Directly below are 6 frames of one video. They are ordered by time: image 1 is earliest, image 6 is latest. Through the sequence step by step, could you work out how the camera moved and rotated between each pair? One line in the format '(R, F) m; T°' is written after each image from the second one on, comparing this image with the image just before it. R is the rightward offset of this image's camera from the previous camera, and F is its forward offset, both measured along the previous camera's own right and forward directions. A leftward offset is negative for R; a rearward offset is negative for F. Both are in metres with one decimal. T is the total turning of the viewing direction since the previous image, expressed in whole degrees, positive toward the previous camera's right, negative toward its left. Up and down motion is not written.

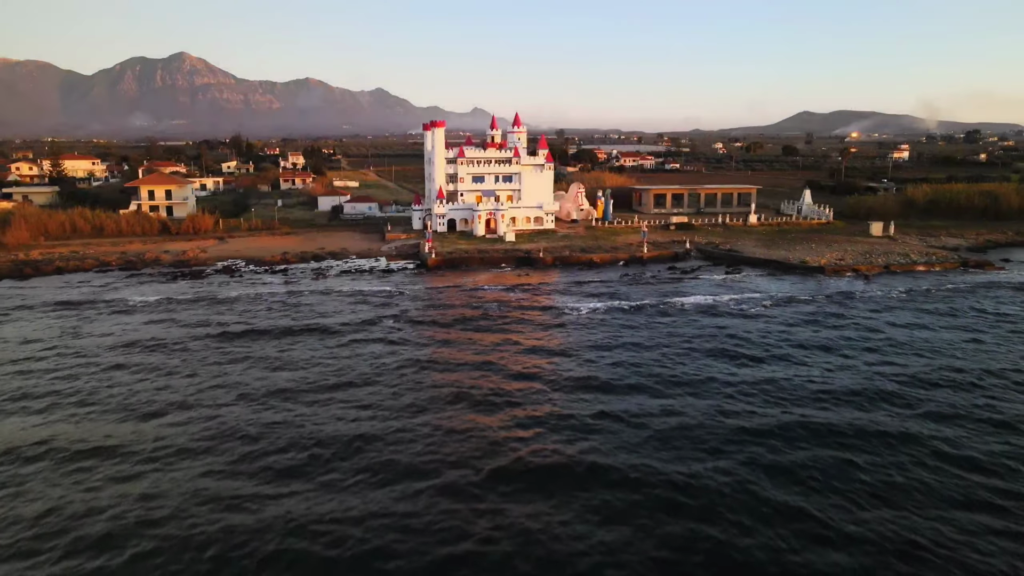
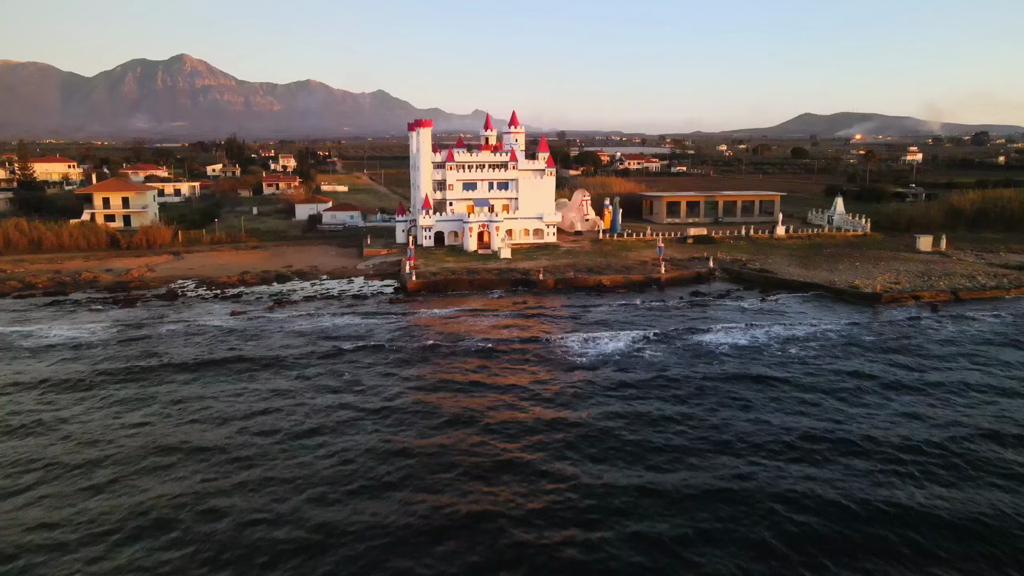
(+0.3, +6.3) m; 0°
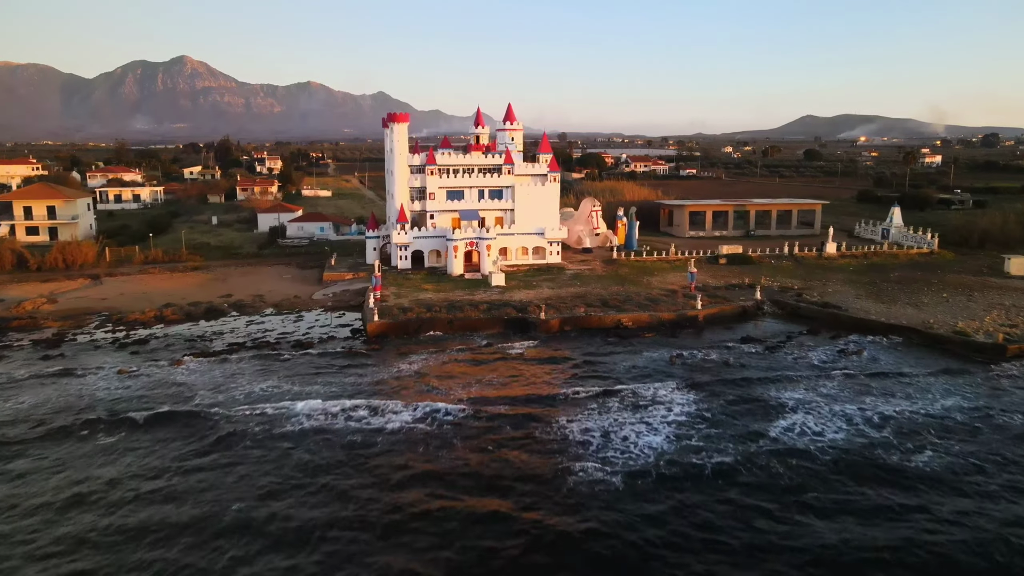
(+0.3, +8.4) m; 0°
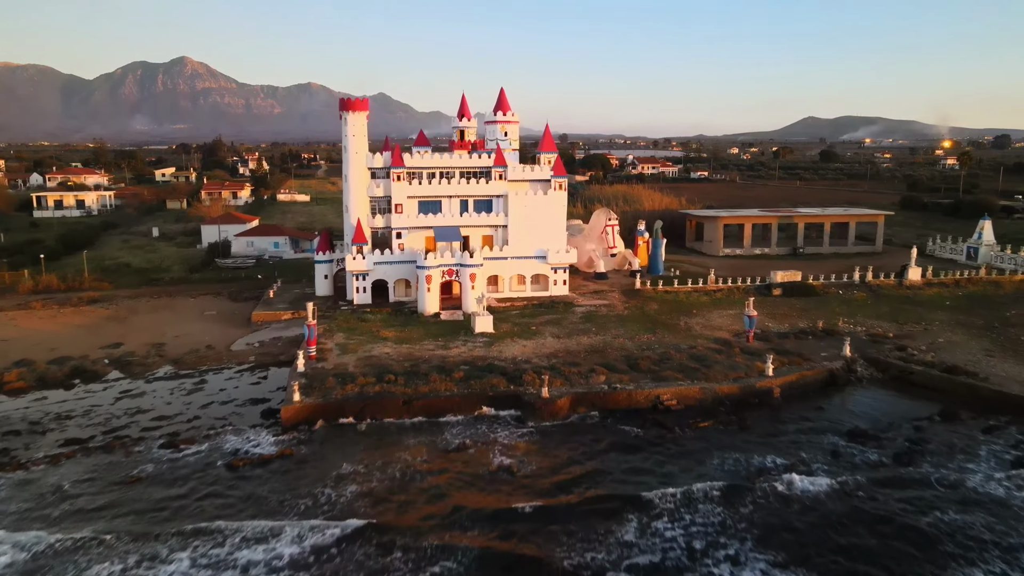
(+0.3, +9.0) m; 0°
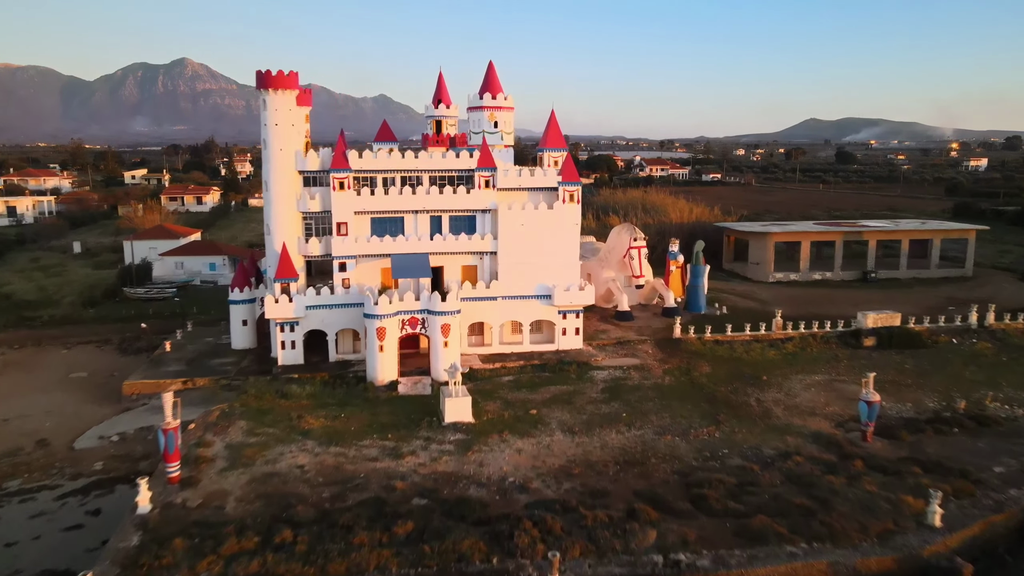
(+0.3, +8.5) m; 0°
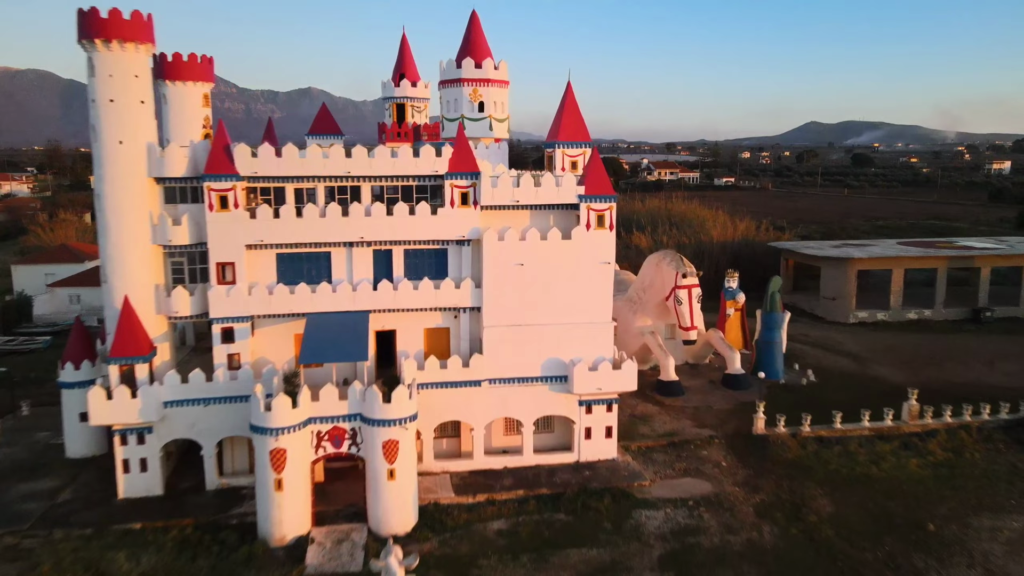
(+0.1, +7.9) m; 0°
